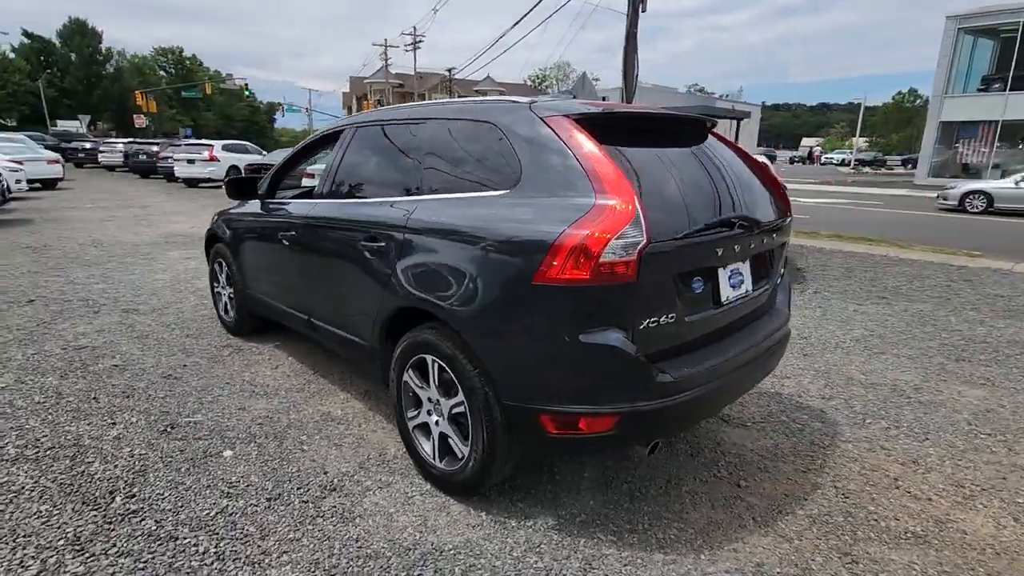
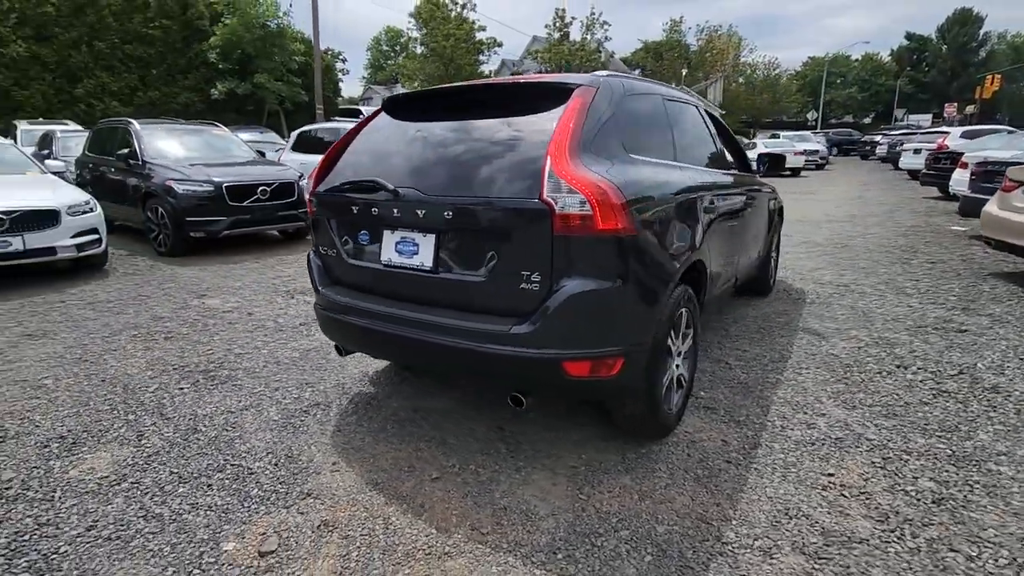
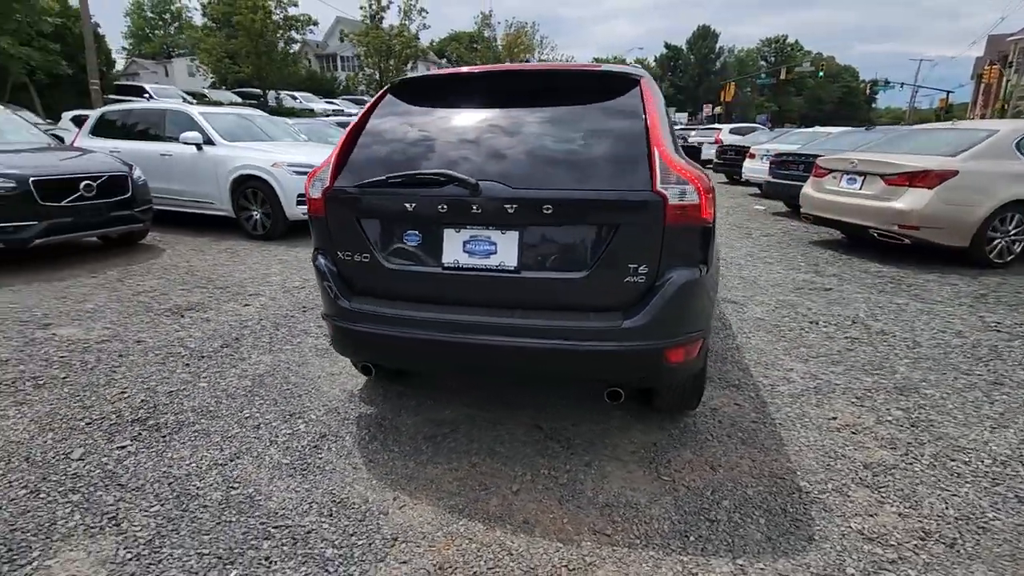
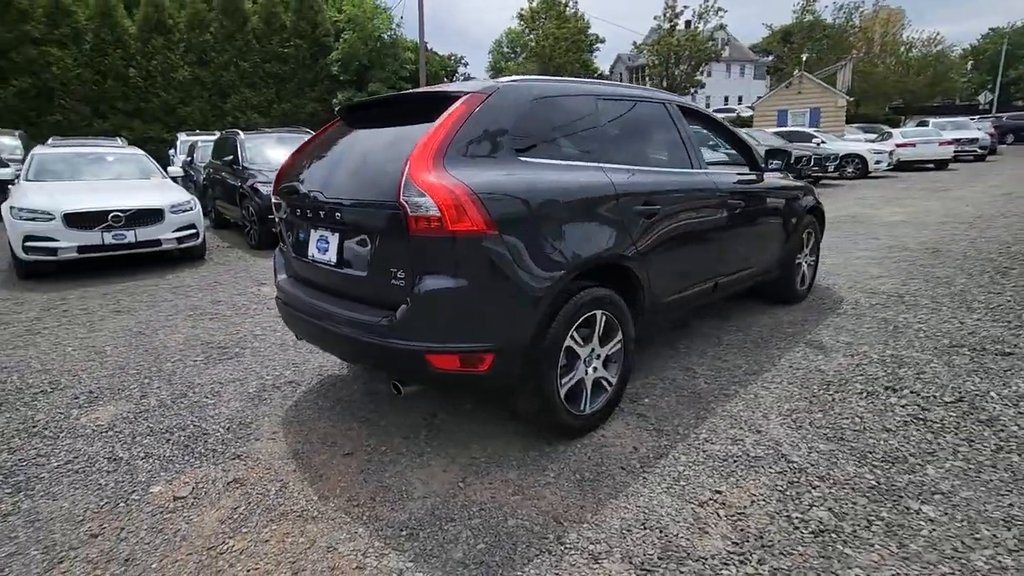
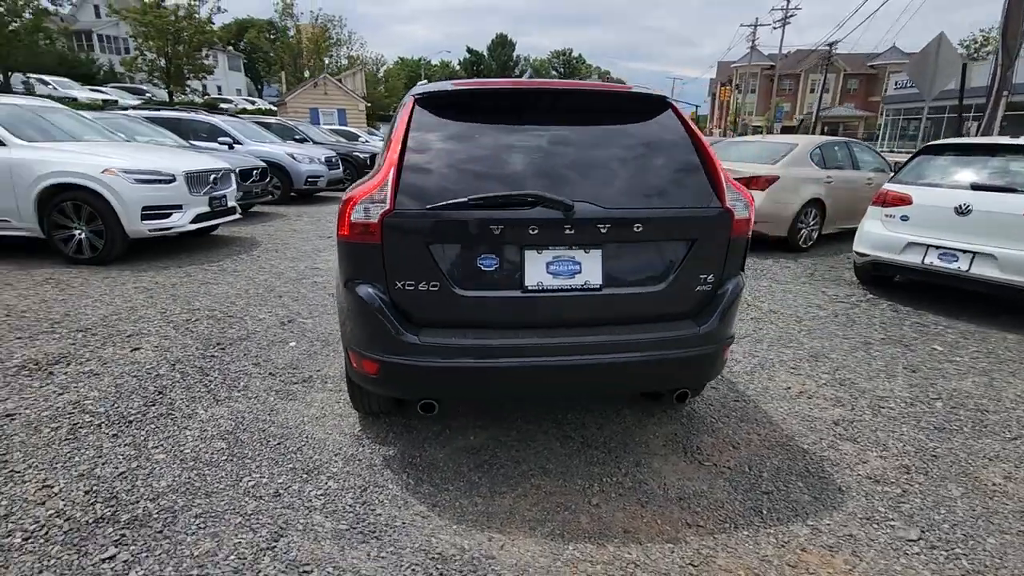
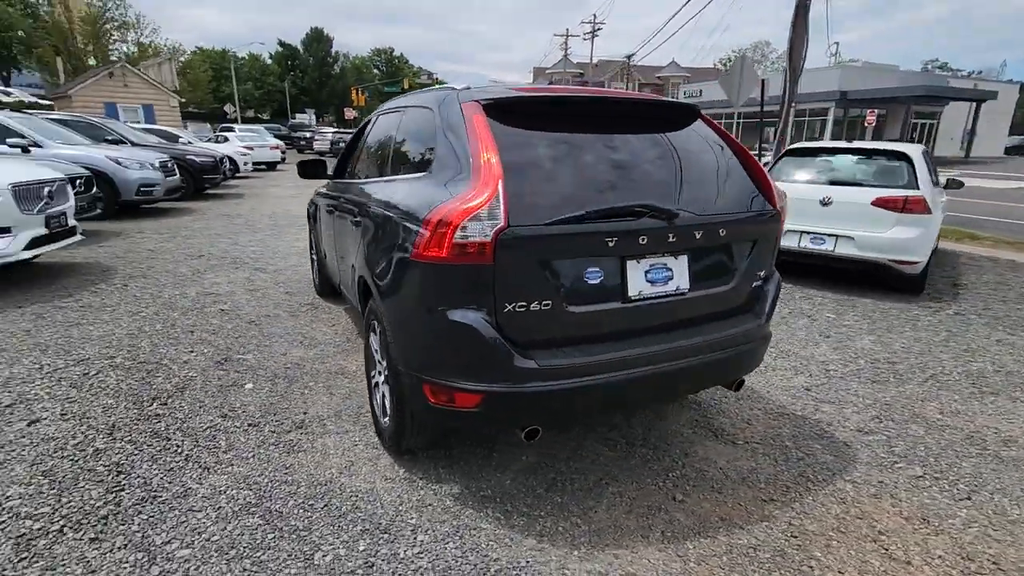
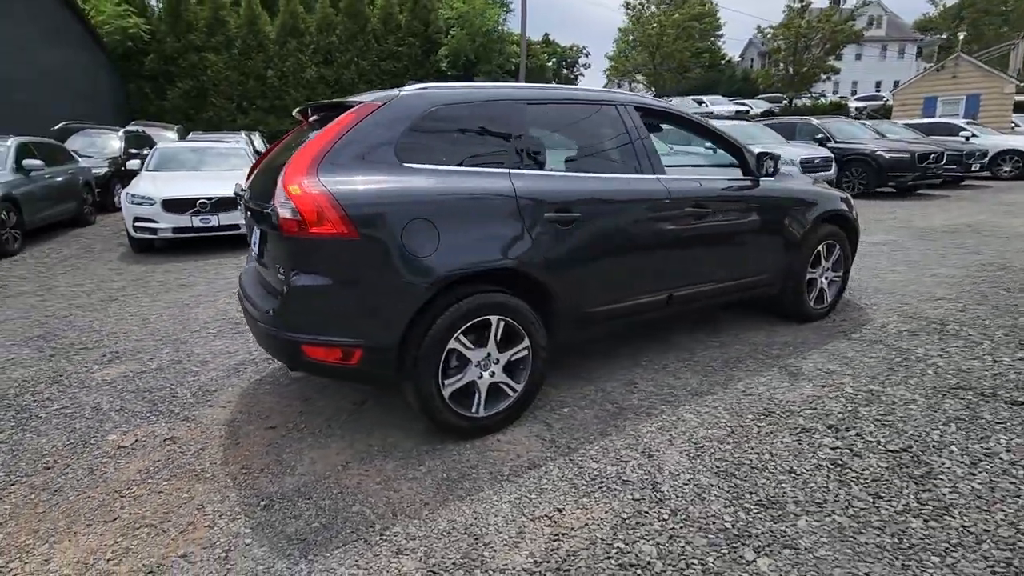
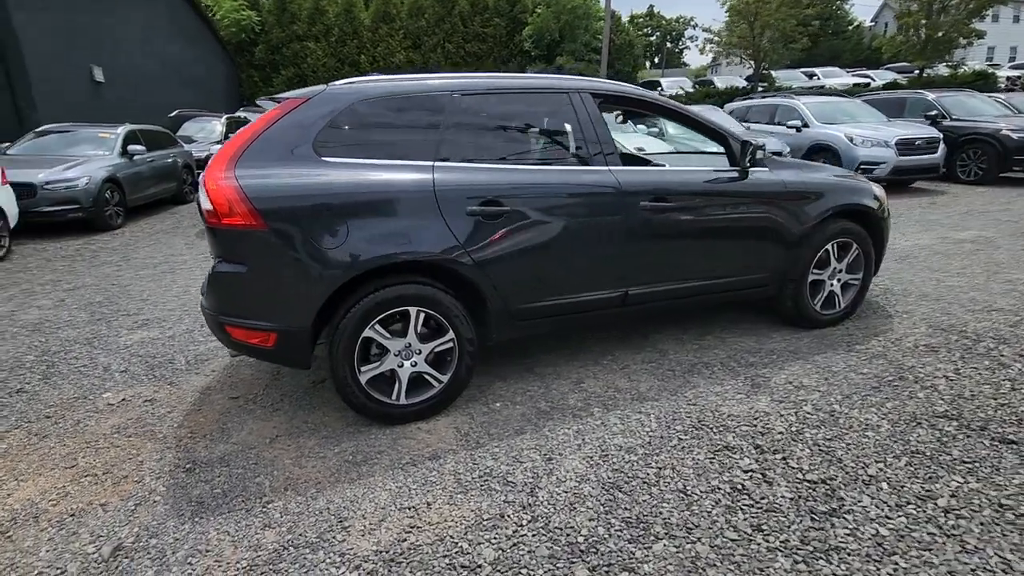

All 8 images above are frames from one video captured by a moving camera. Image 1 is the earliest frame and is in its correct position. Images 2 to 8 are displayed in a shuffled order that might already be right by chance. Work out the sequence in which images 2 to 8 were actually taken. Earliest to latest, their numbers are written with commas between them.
6, 5, 3, 2, 4, 7, 8
